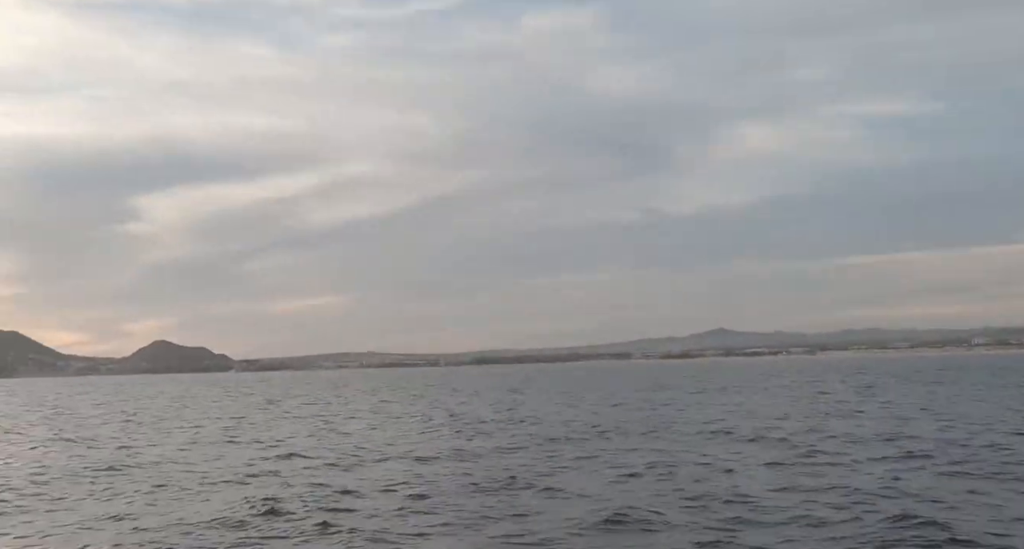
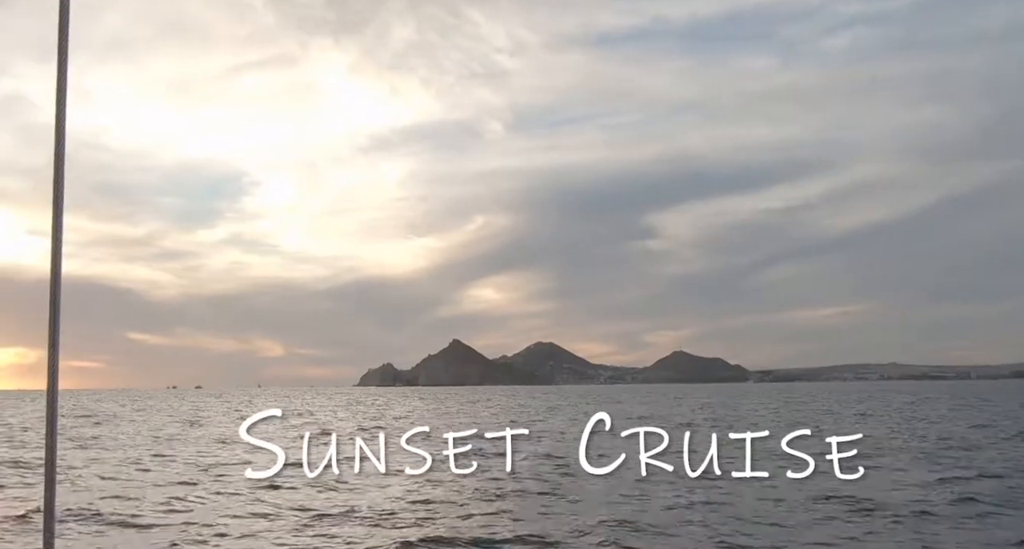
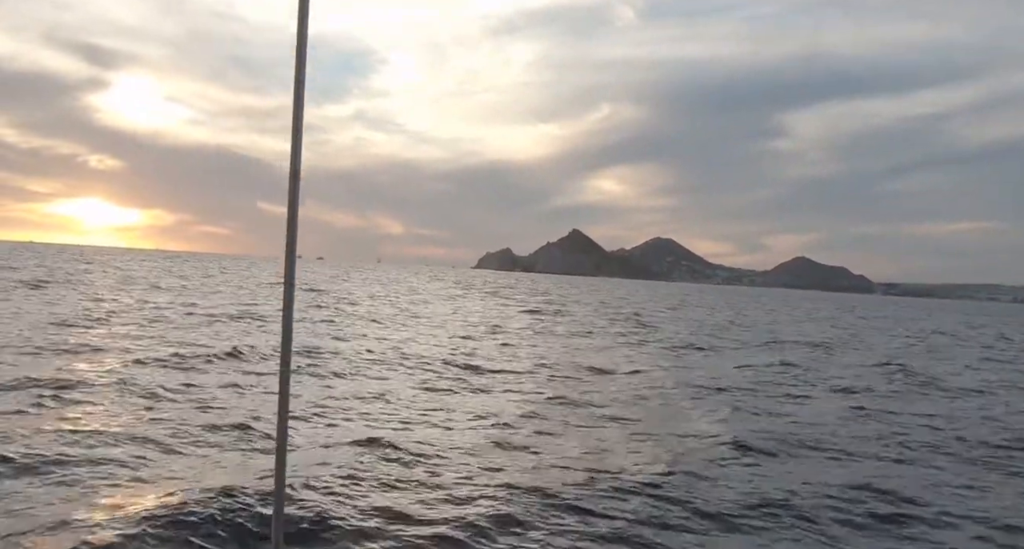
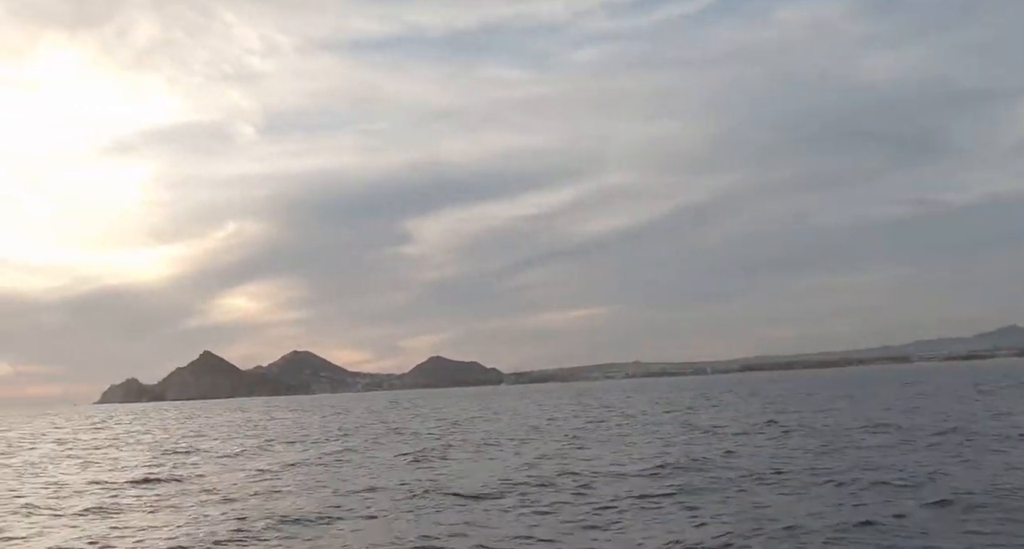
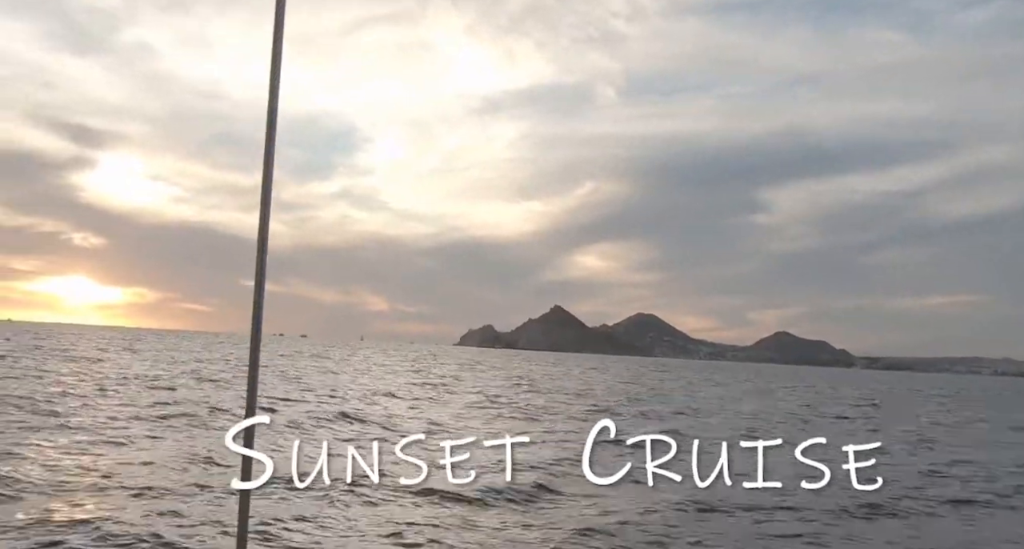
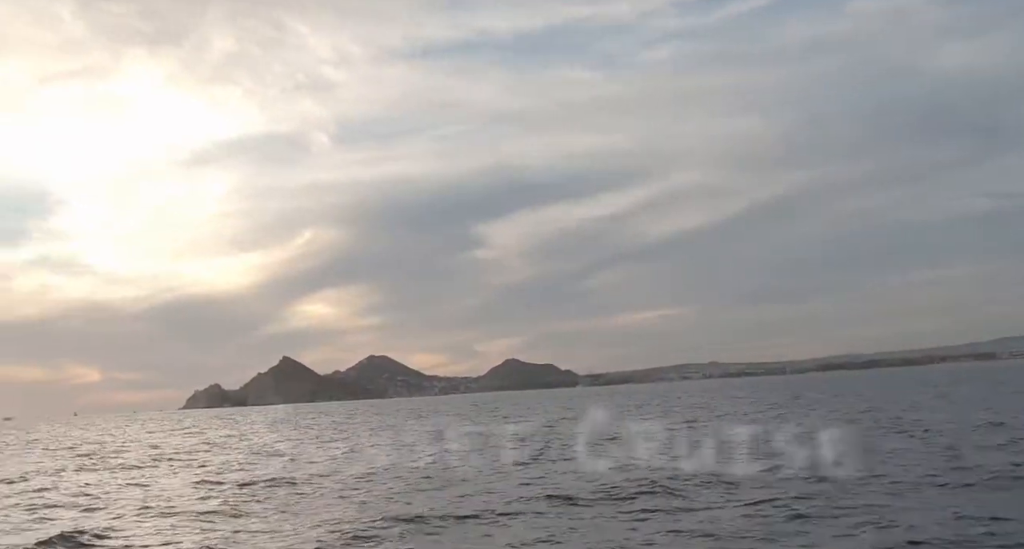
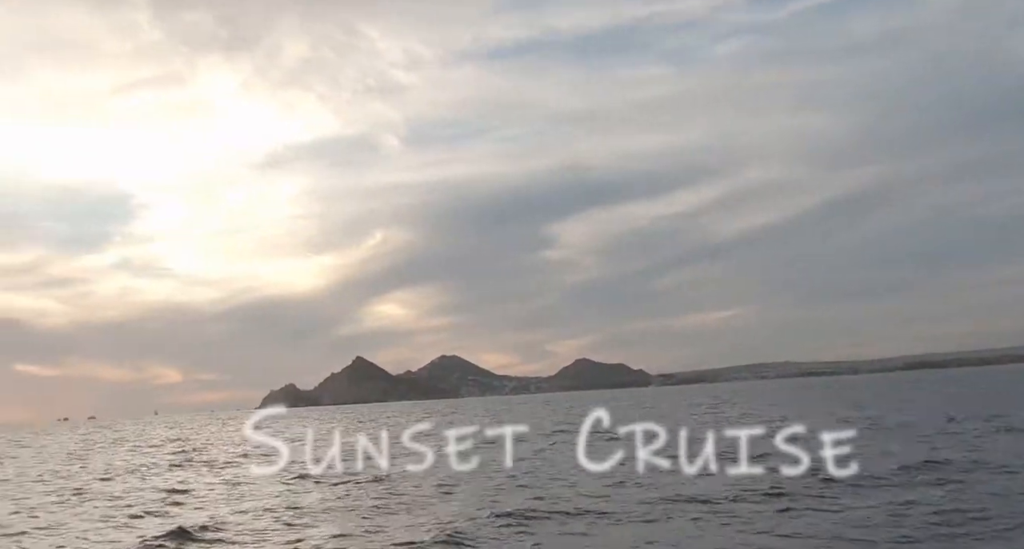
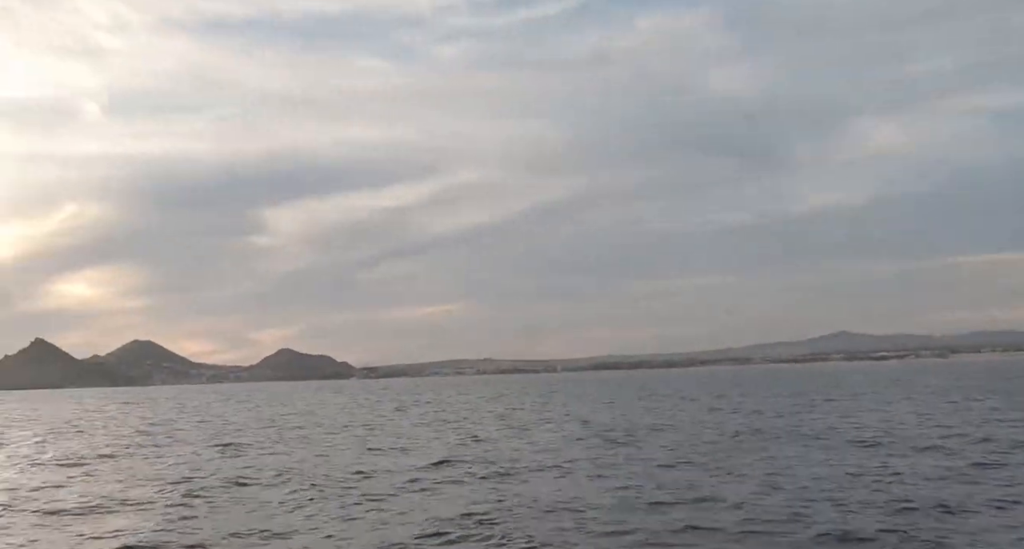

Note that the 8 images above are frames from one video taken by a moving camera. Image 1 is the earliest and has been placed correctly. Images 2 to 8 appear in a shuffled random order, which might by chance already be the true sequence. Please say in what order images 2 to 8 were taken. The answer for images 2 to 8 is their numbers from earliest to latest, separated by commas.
8, 4, 6, 7, 2, 5, 3
